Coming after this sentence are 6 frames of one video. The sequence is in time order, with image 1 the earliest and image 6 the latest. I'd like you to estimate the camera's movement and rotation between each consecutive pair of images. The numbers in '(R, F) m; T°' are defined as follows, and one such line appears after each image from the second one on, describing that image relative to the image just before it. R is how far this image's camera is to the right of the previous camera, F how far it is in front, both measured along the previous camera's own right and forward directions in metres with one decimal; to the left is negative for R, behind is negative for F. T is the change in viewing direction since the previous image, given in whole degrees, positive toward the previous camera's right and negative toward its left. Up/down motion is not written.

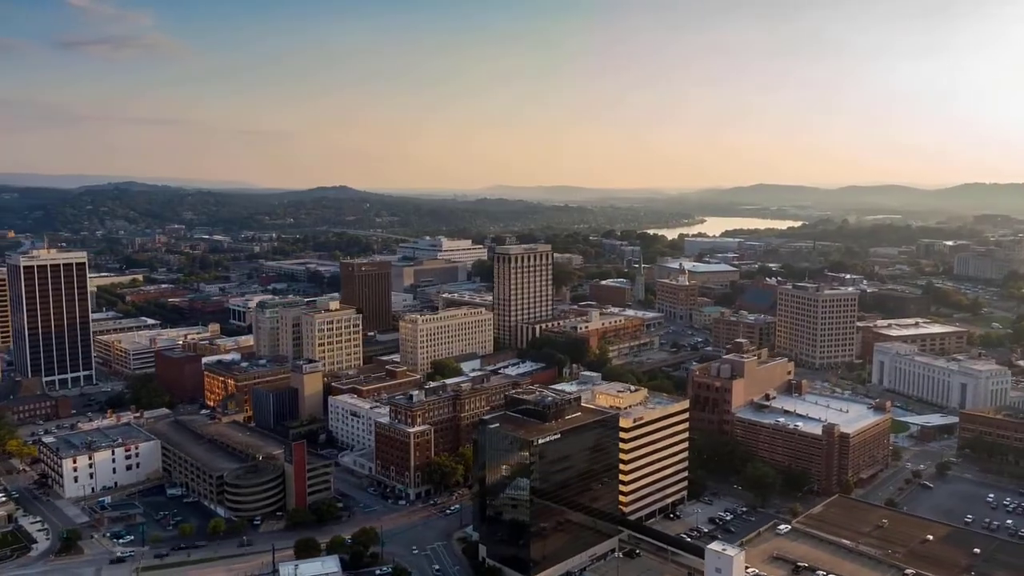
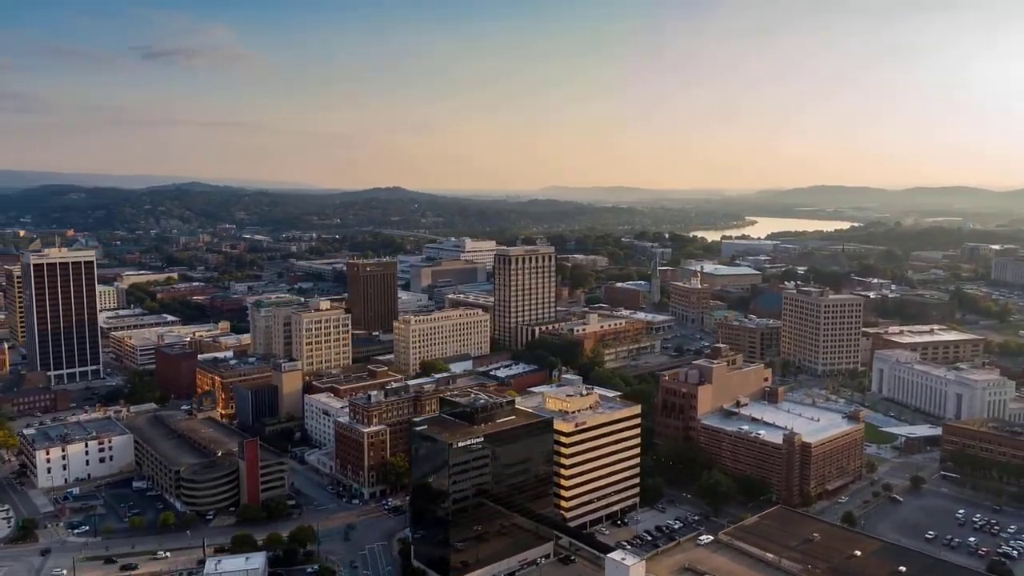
(+5.2, +0.3) m; -4°
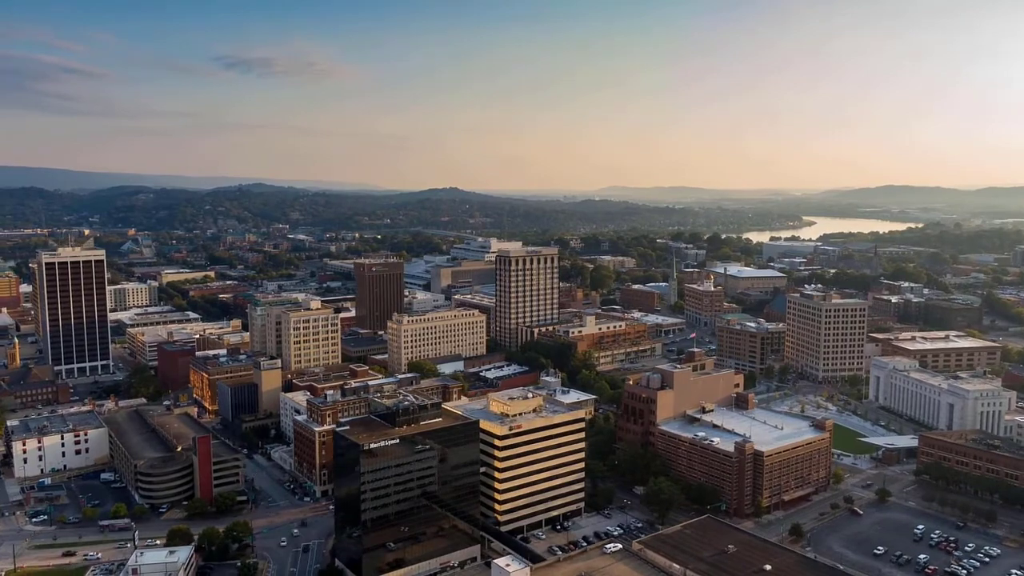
(+5.7, +0.4) m; -4°
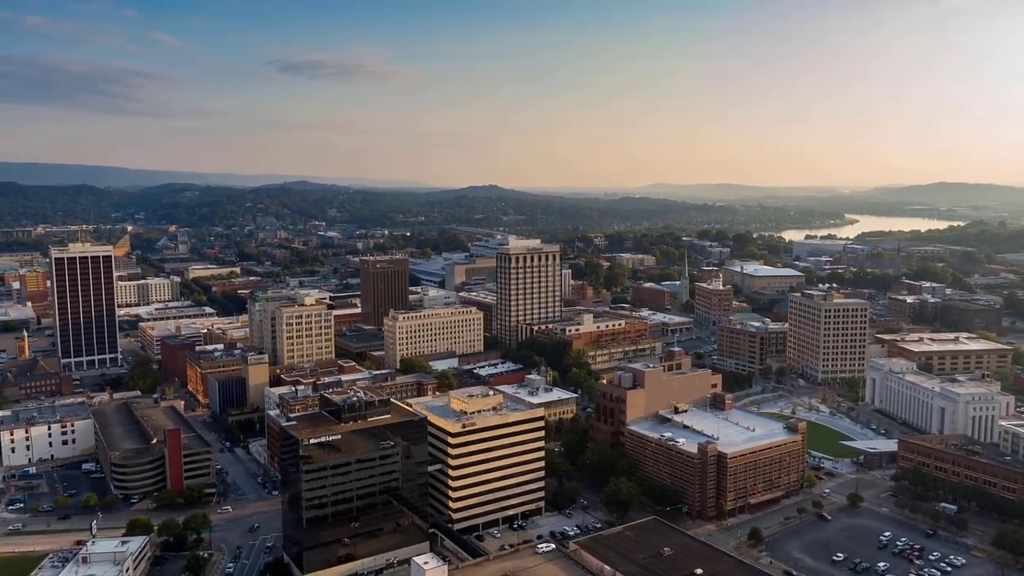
(+4.0, +0.2) m; -3°
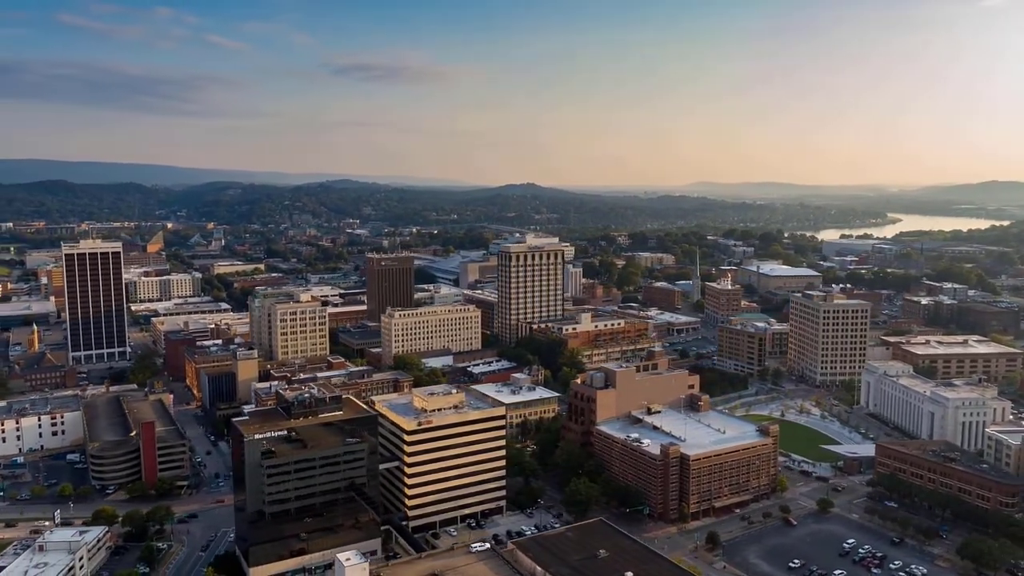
(+3.8, +0.2) m; -3°
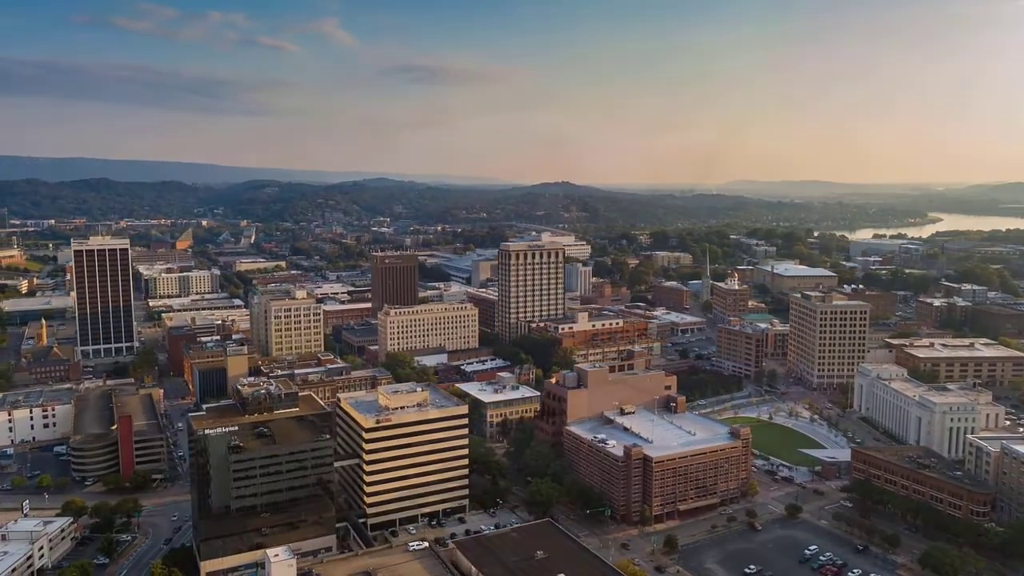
(+3.6, +0.2) m; -3°
